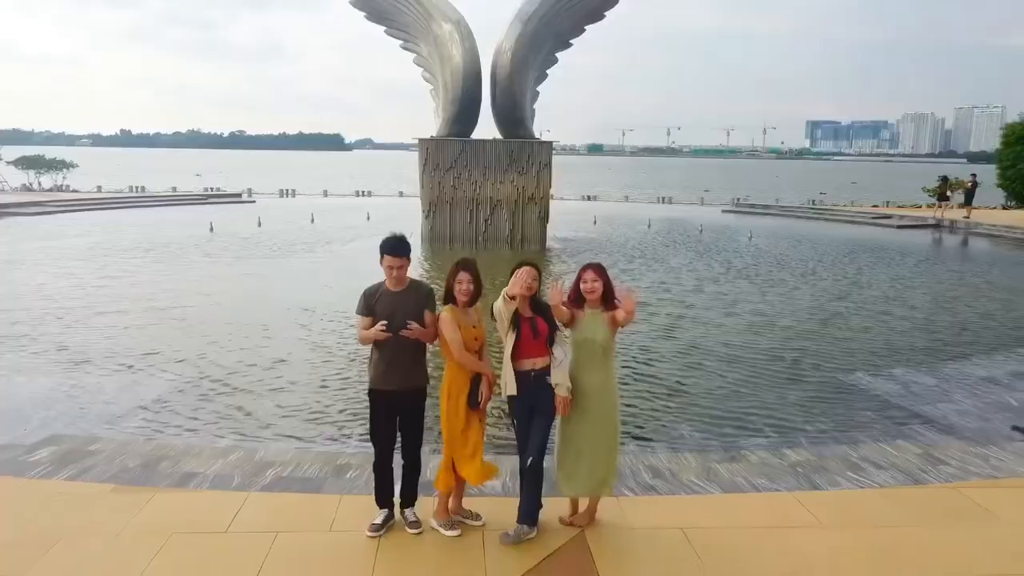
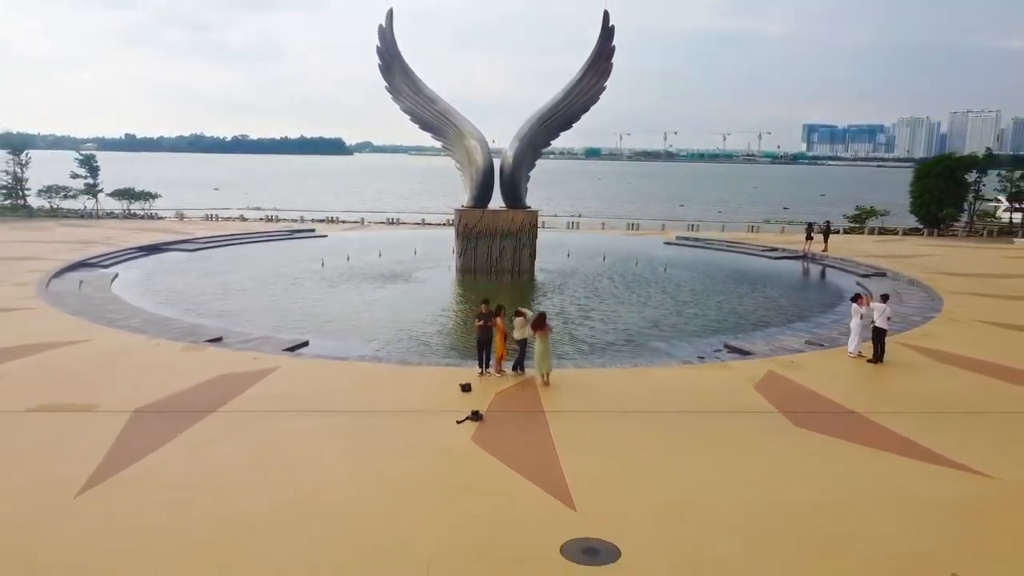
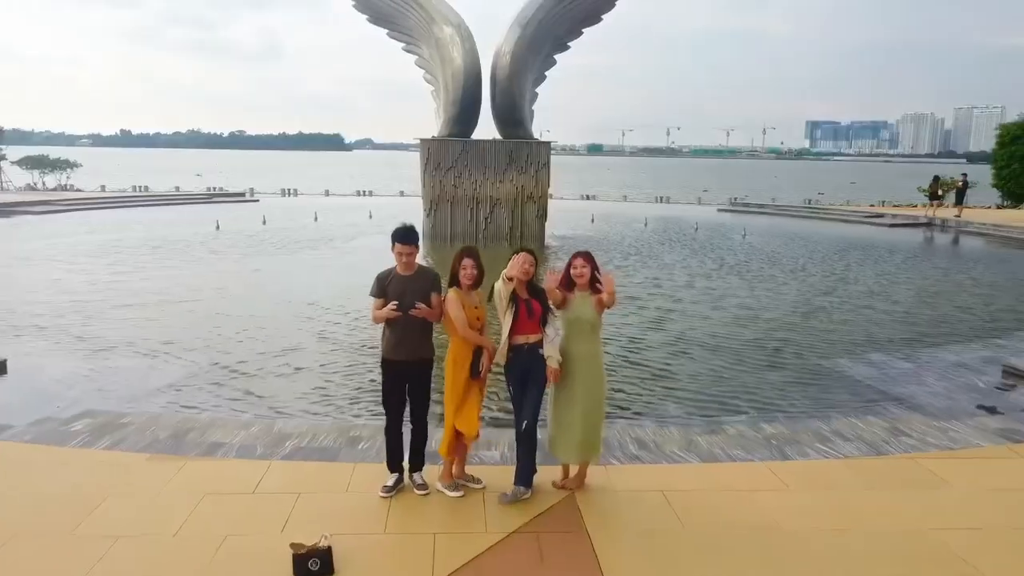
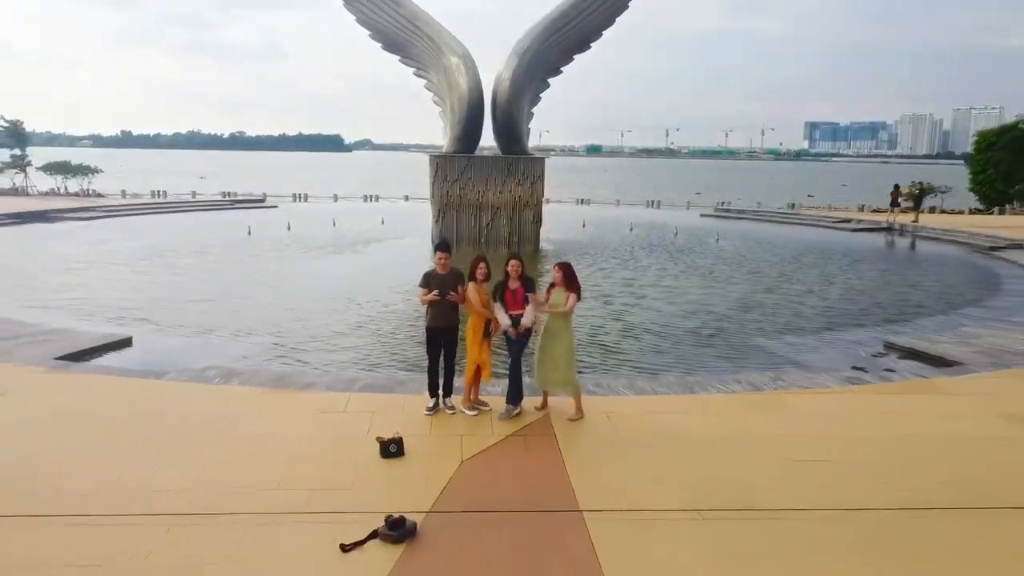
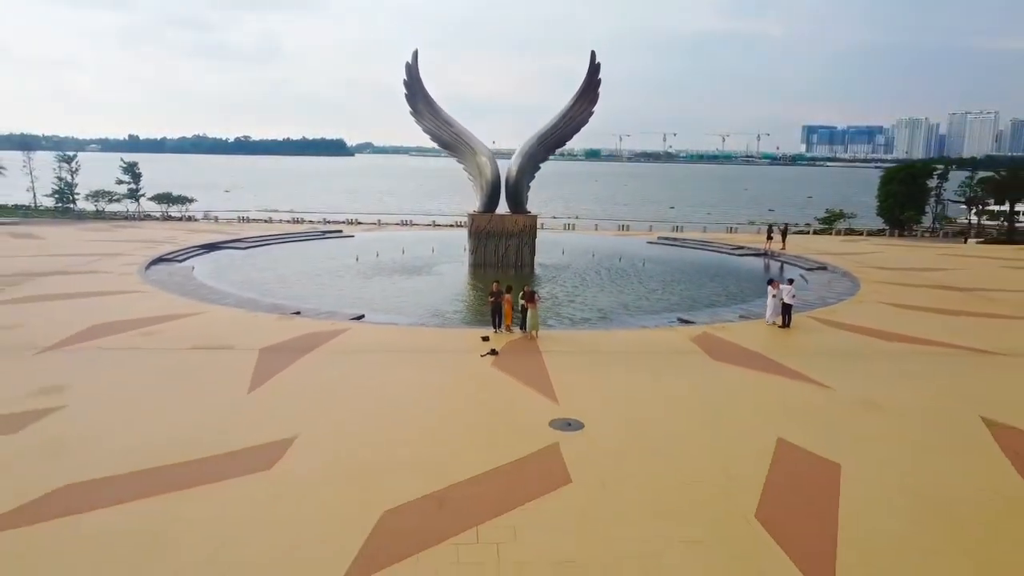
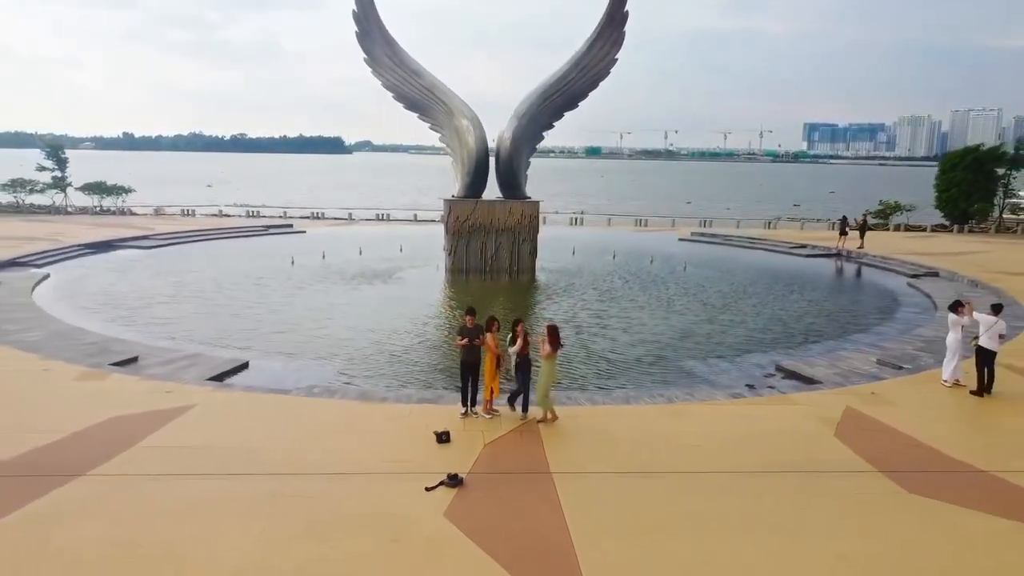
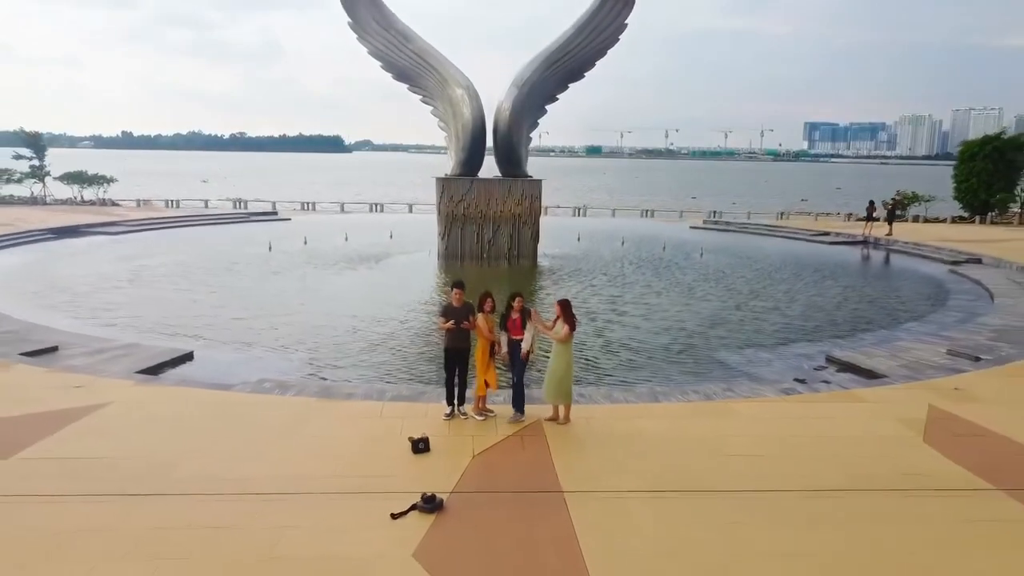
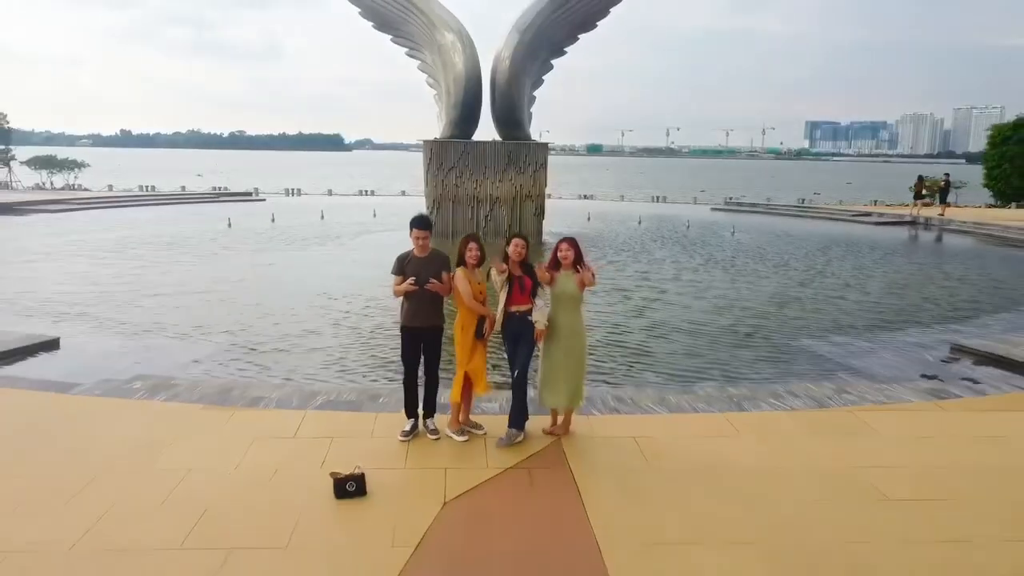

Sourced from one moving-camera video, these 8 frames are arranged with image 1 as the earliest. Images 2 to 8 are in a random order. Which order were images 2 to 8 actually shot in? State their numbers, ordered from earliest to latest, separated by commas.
3, 8, 4, 7, 6, 2, 5
